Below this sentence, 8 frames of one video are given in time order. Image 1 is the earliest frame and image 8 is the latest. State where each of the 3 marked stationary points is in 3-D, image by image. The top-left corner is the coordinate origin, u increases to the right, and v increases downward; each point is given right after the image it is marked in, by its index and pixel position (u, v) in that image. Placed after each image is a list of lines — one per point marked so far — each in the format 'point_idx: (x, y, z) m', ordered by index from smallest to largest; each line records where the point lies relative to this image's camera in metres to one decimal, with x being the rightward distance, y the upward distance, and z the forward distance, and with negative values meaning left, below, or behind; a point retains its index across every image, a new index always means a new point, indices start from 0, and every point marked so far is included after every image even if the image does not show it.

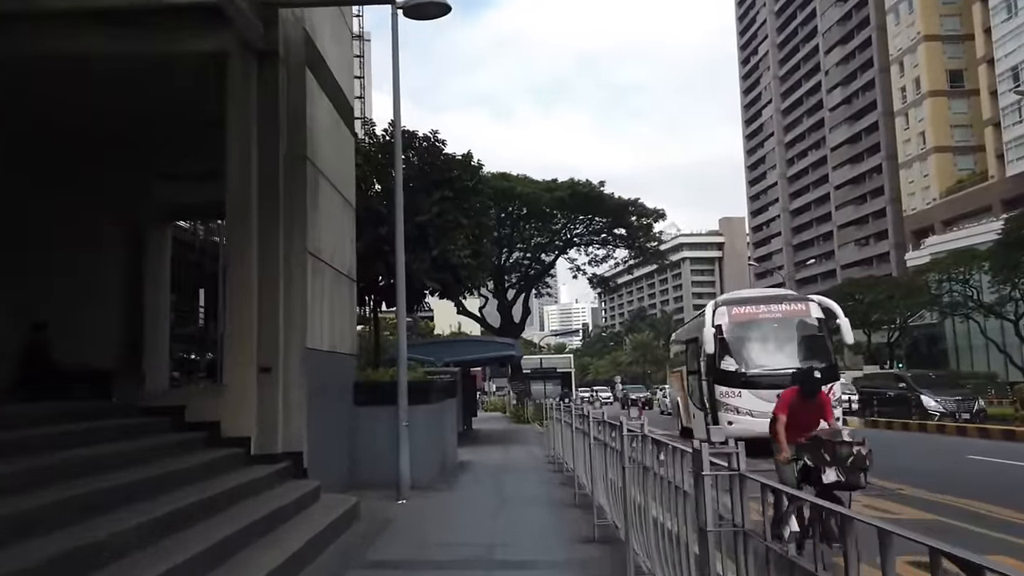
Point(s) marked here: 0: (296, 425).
0: (-2.8, -1.8, +9.8) m
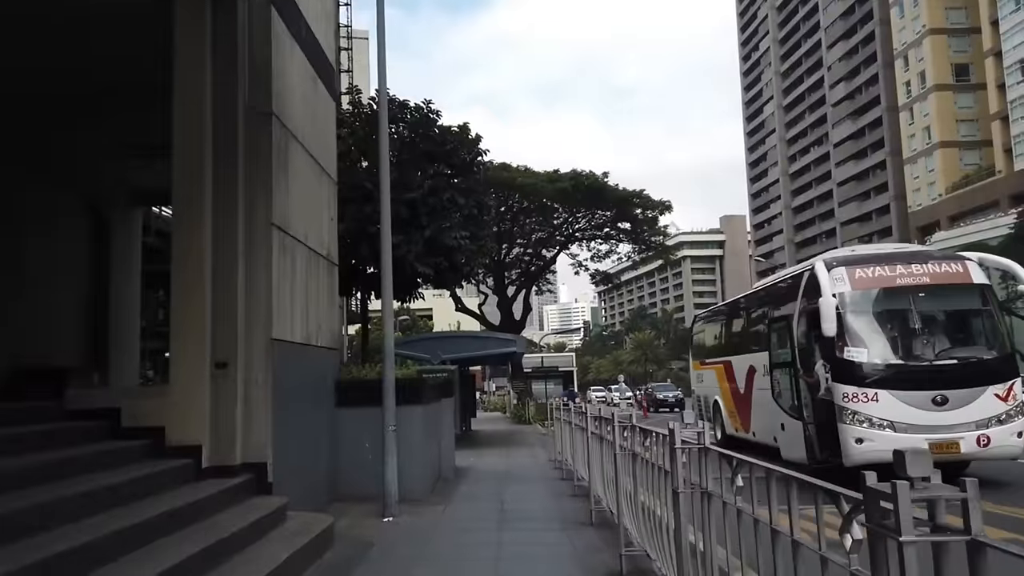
0: (-2.7, -1.6, +8.2) m
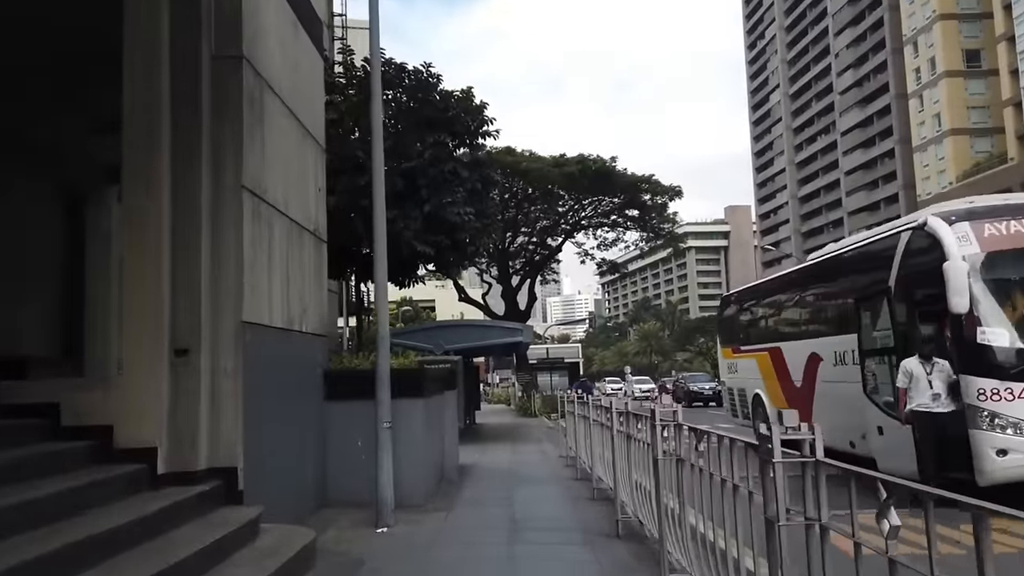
0: (-2.6, -1.3, +6.9) m
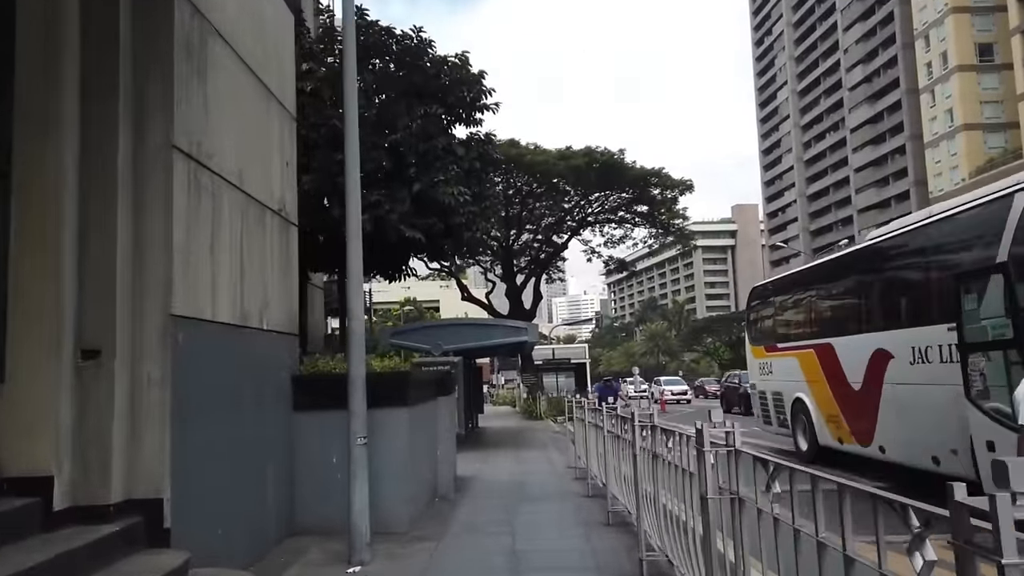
0: (-2.6, -1.2, +5.5) m
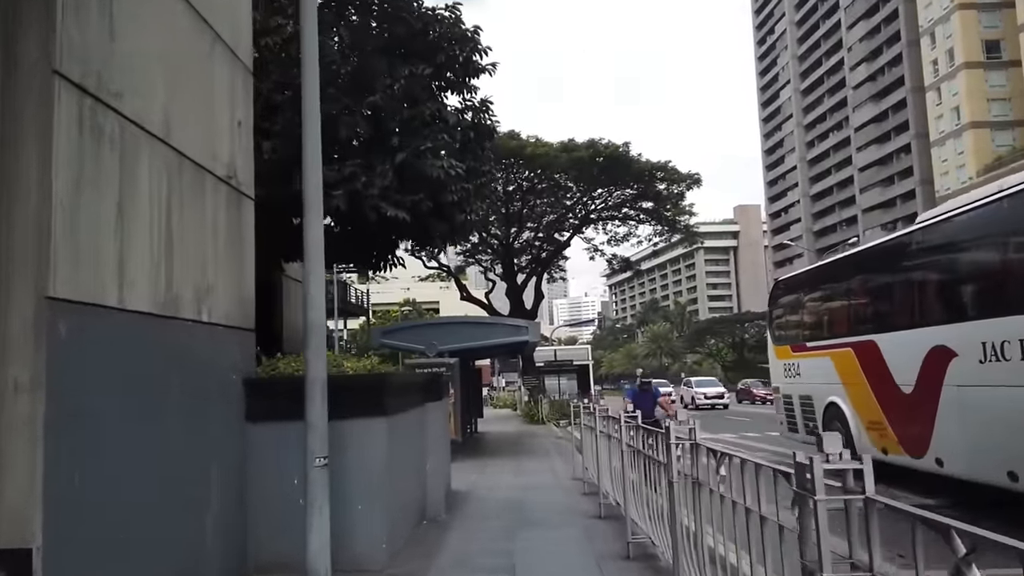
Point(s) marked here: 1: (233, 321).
0: (-2.6, -1.1, +4.0) m
1: (-2.5, -0.3, +6.7) m
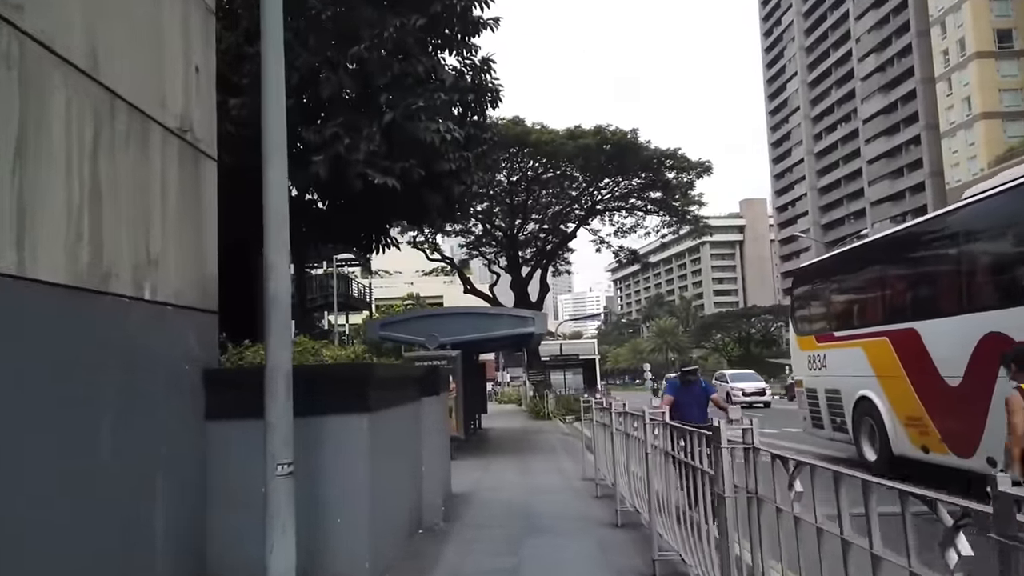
0: (-2.6, -0.9, +3.0) m
1: (-2.5, -0.1, +5.7) m
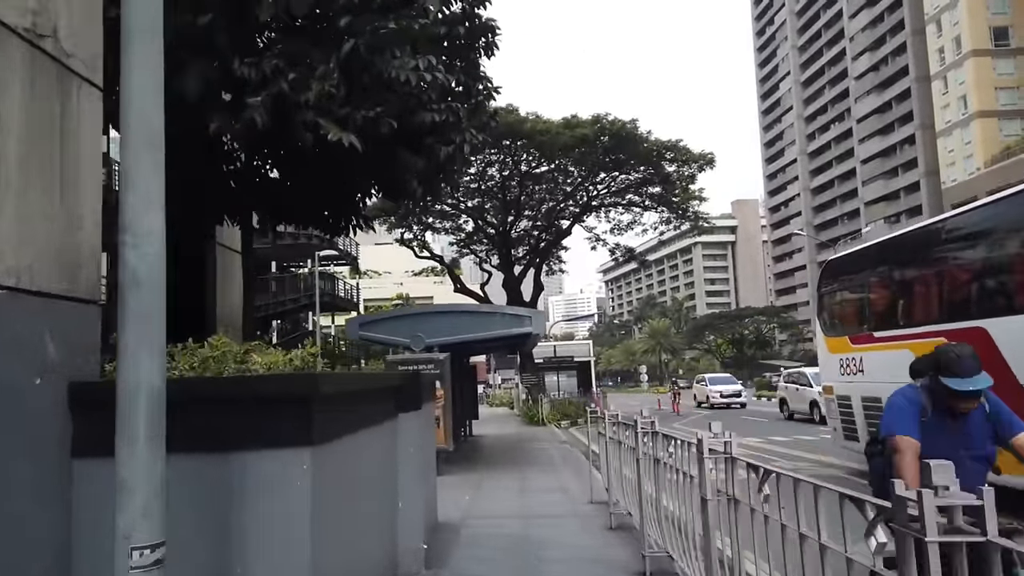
0: (-2.5, -0.7, +1.1) m
1: (-2.4, 0.0, +3.9) m
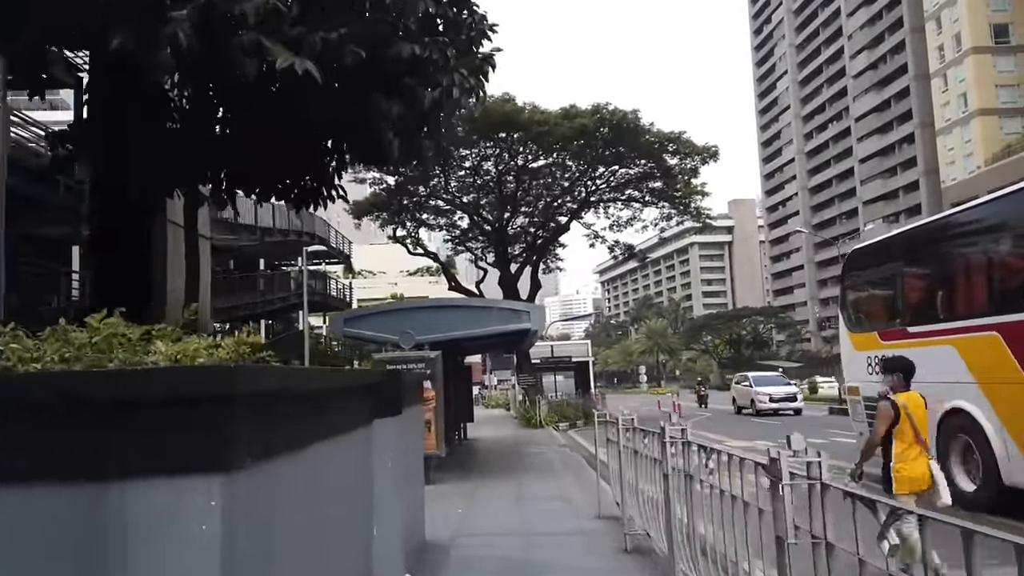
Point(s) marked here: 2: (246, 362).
0: (-2.5, -0.6, -0.1) m
1: (-2.4, +0.2, +2.6) m
2: (-1.4, -0.4, +3.8) m
